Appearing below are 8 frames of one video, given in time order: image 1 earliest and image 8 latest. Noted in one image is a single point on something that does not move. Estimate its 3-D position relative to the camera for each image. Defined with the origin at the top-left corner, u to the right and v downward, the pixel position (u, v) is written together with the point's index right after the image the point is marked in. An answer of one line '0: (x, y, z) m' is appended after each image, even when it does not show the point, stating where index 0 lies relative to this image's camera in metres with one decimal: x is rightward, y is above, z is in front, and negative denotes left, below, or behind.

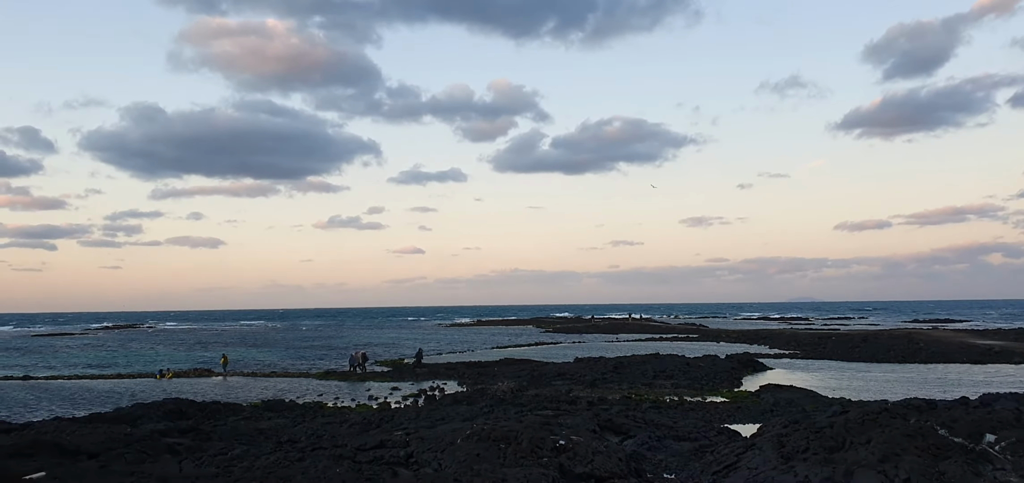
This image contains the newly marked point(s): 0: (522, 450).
0: (+0.3, -5.7, +18.0) m
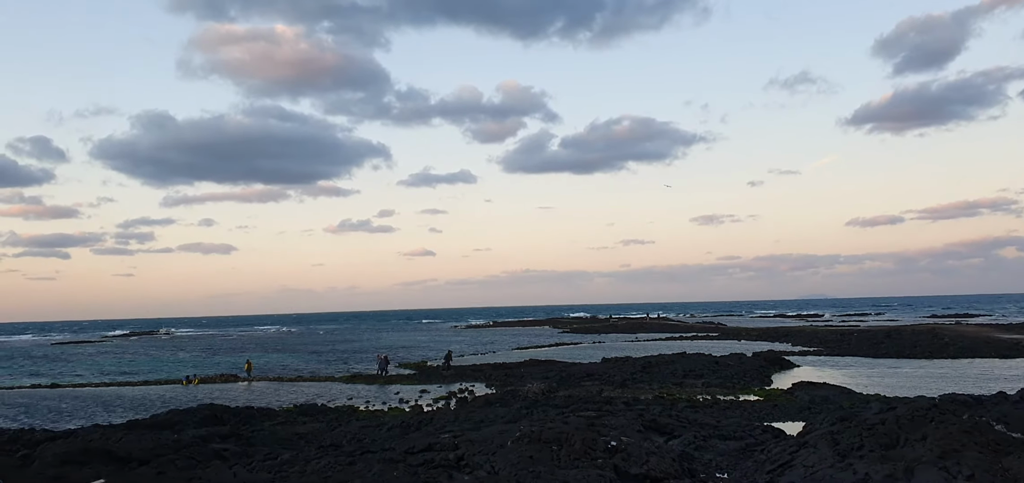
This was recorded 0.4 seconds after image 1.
0: (+1.8, -5.6, +17.8) m
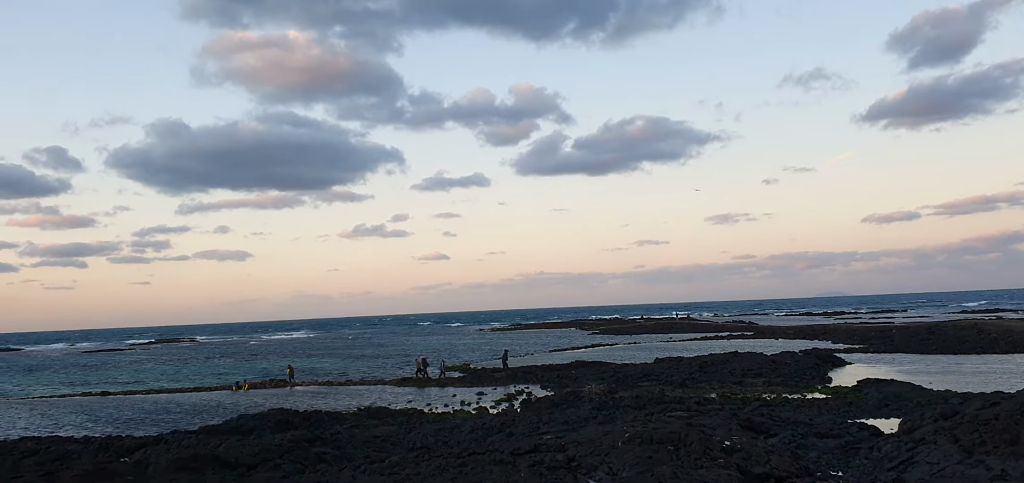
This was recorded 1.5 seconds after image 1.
0: (+4.8, -5.5, +17.4) m
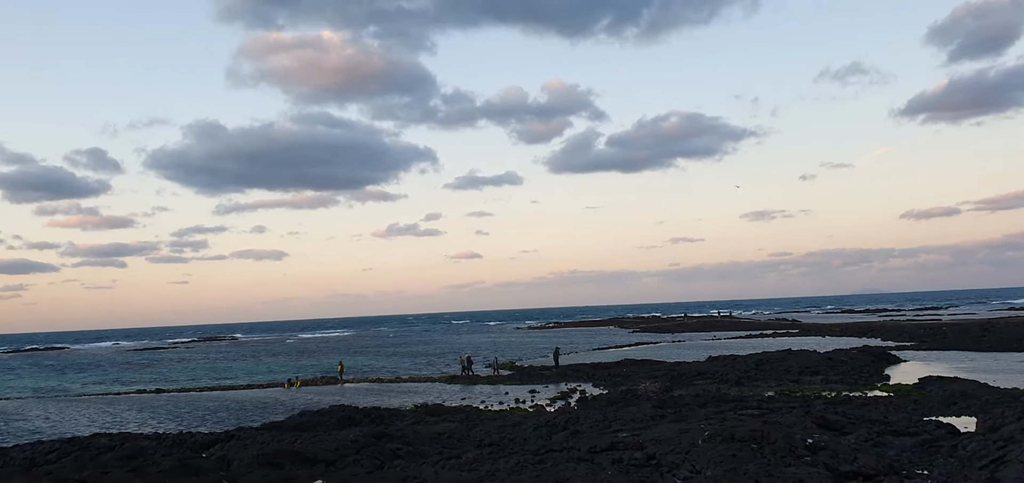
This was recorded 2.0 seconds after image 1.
0: (+6.9, -5.4, +17.0) m
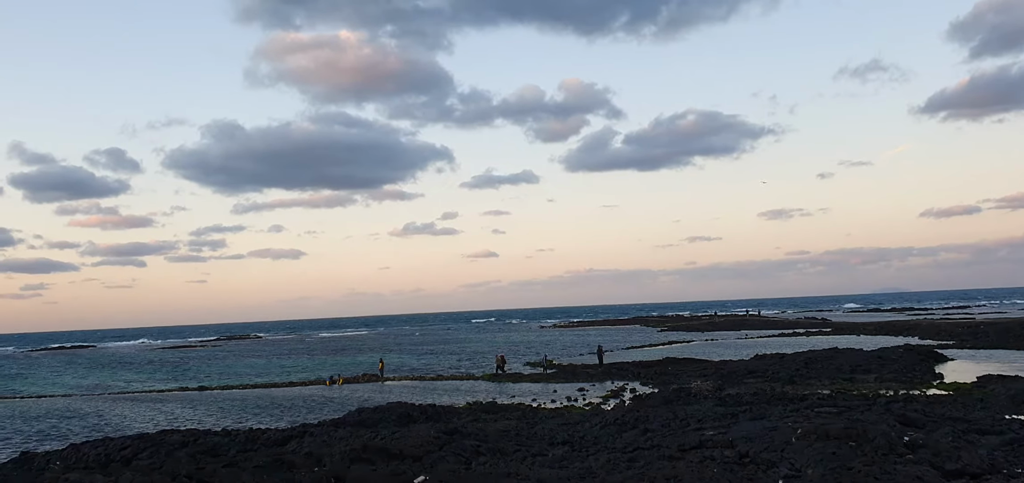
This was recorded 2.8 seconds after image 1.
0: (+9.3, -5.2, +16.6) m
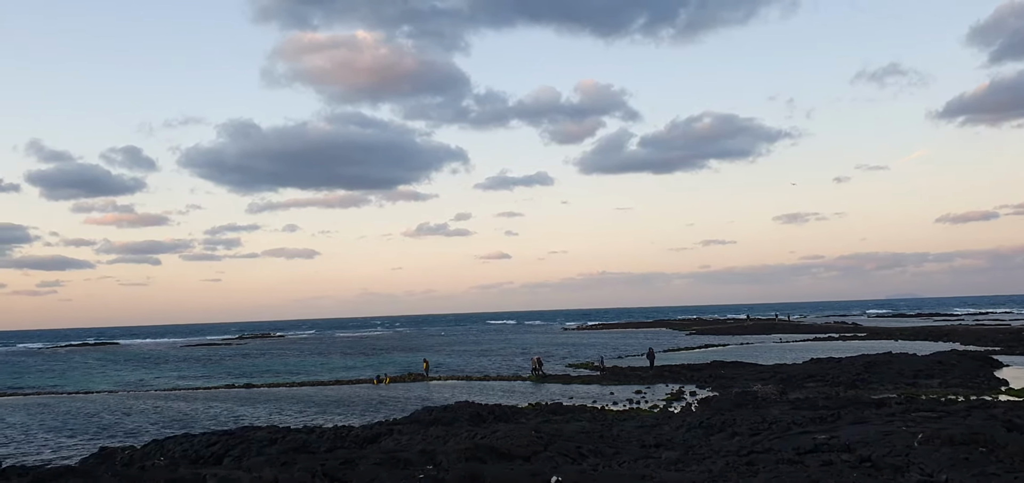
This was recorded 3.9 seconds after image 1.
0: (+12.2, -5.2, +16.1) m
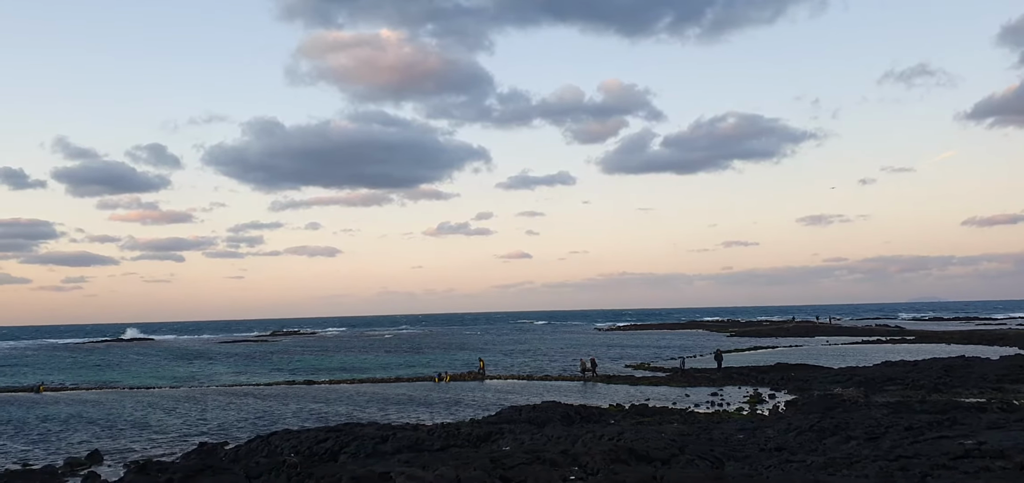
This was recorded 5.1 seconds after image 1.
0: (+15.8, -5.1, +15.3) m
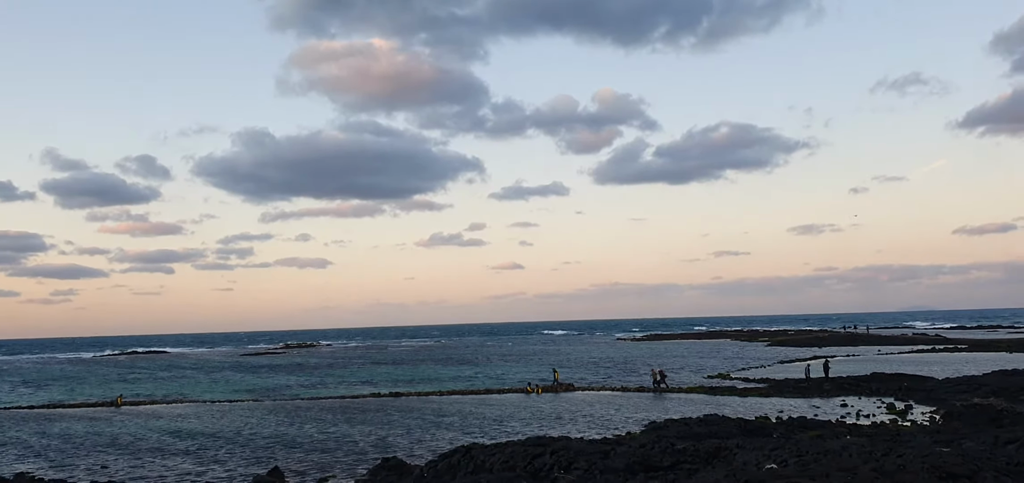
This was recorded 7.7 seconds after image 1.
0: (+23.0, -5.0, +14.4) m
